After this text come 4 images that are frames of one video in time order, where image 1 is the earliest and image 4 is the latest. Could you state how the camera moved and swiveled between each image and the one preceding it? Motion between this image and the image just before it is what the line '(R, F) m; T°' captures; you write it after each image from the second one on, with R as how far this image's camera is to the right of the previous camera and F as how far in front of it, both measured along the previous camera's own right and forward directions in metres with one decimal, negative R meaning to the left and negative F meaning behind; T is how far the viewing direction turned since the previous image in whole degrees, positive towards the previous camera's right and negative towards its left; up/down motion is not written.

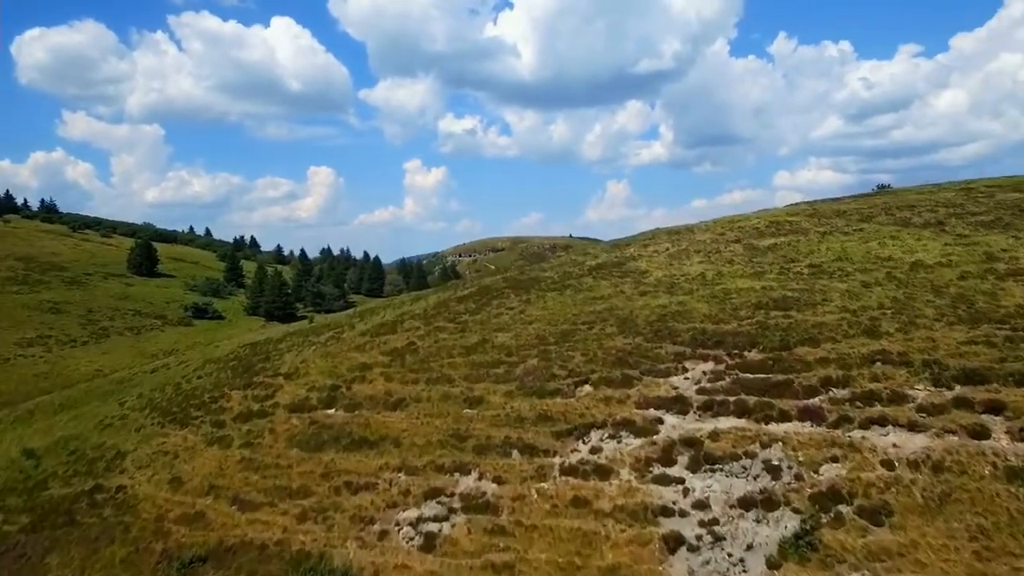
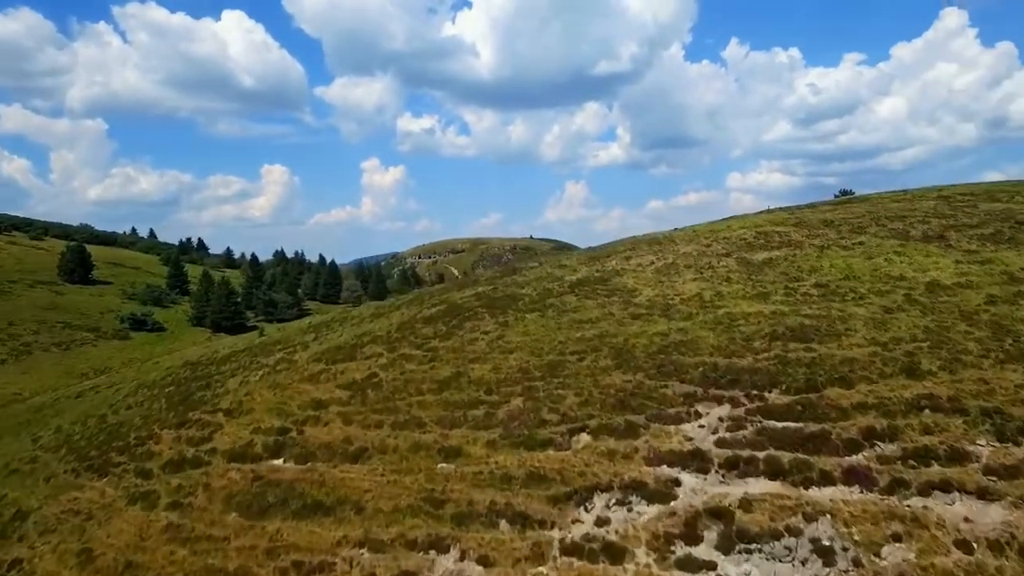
(-0.9, +4.3) m; +4°
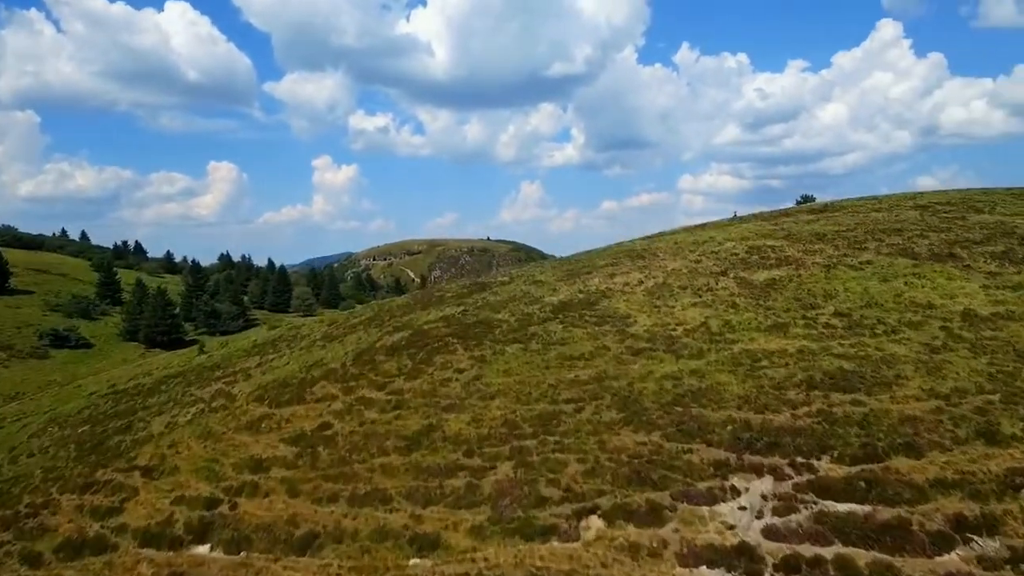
(-1.1, +4.9) m; +4°
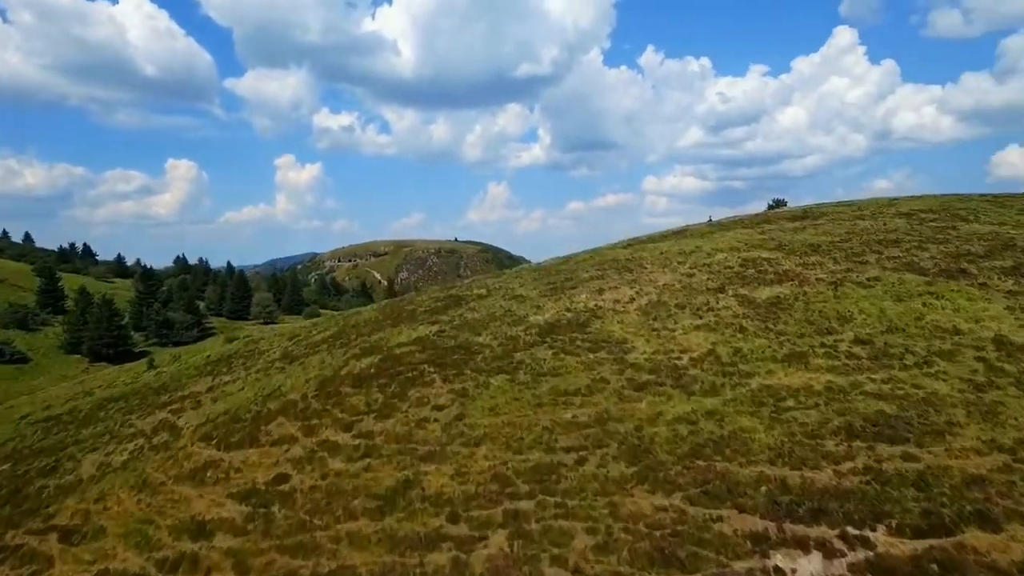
(-0.8, +3.5) m; +3°
